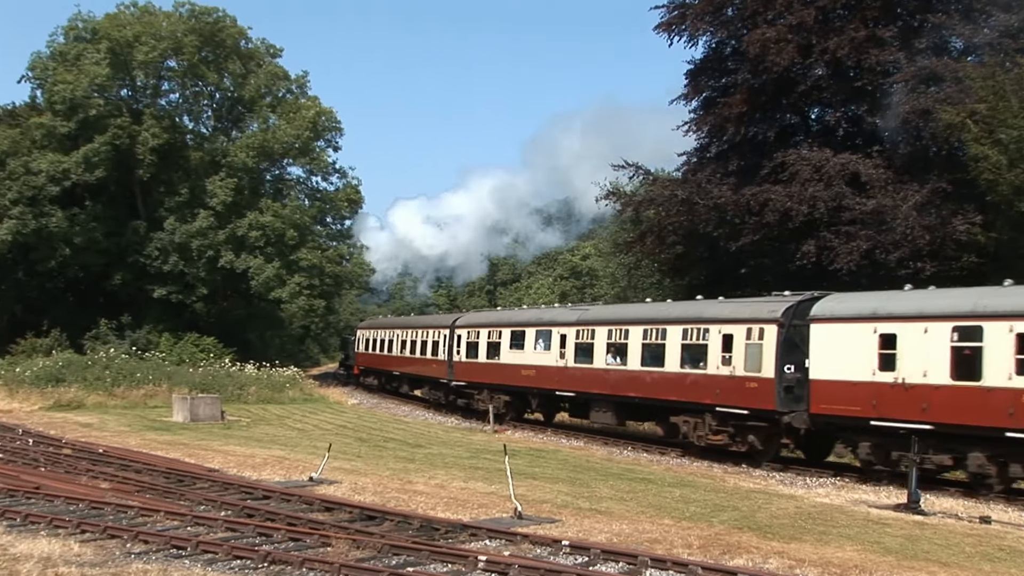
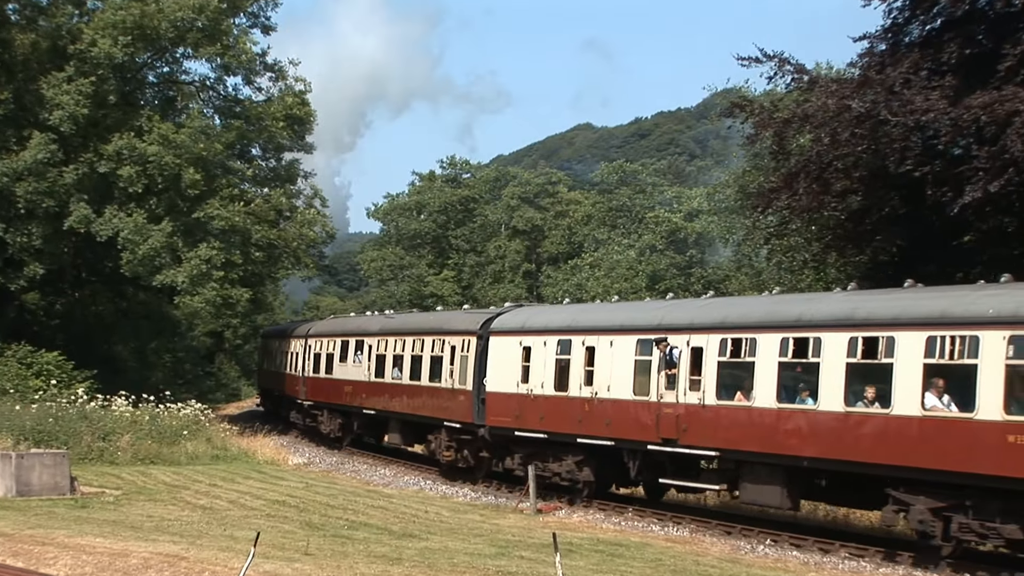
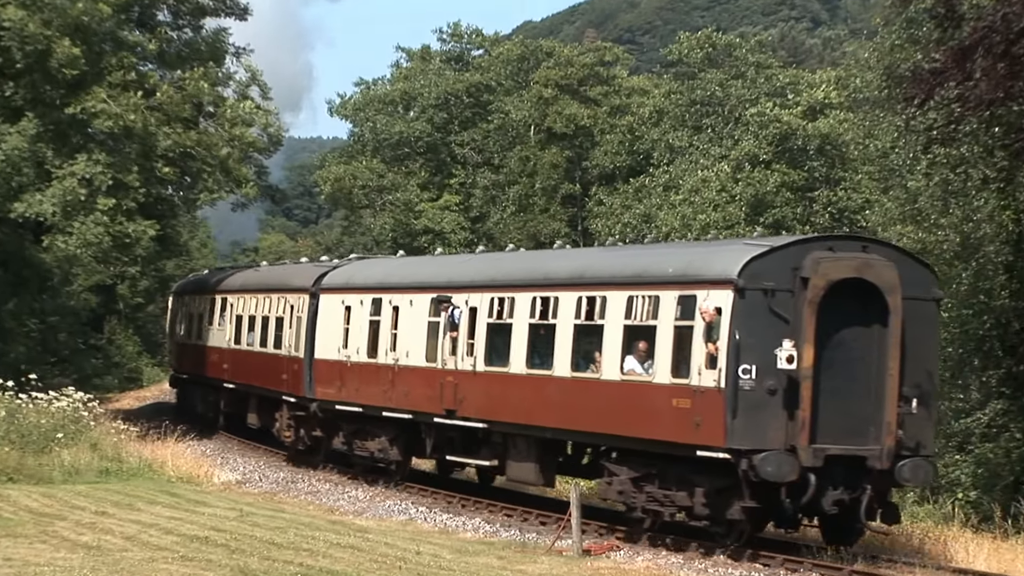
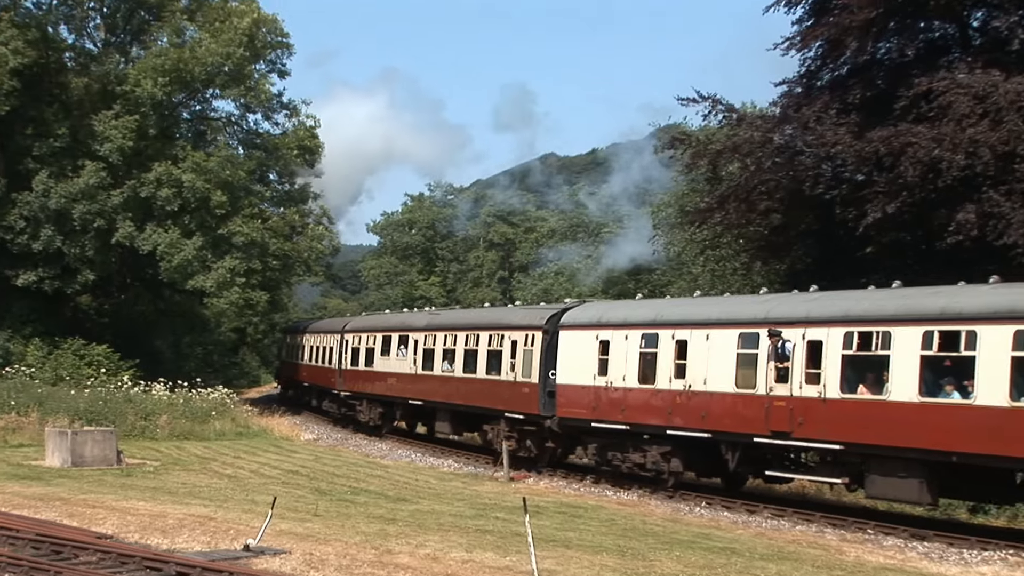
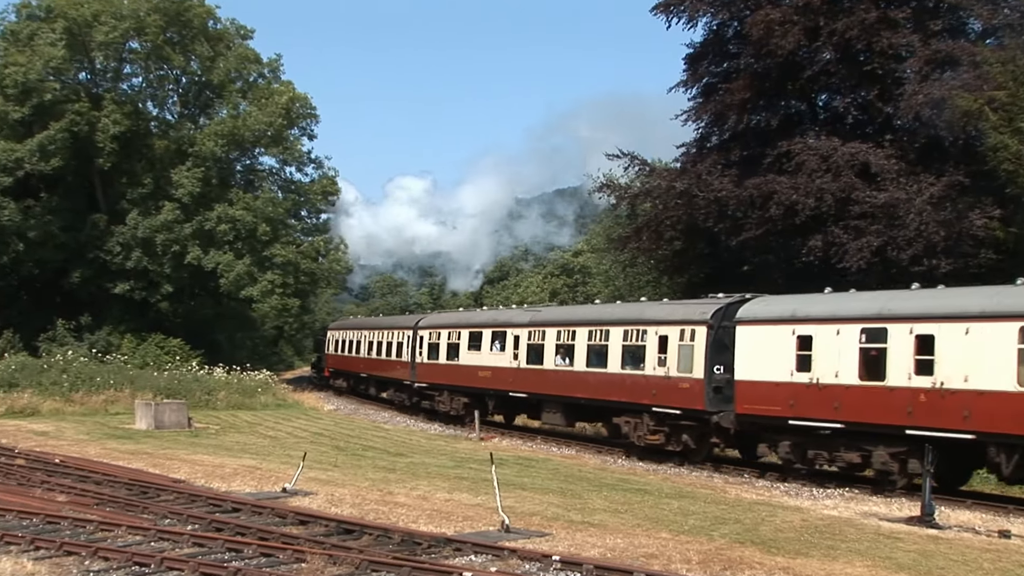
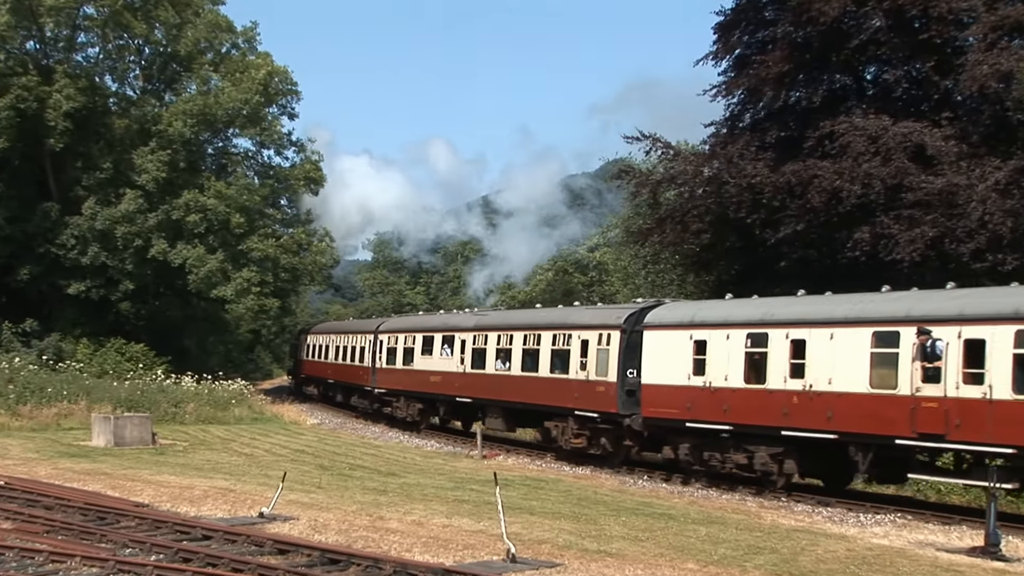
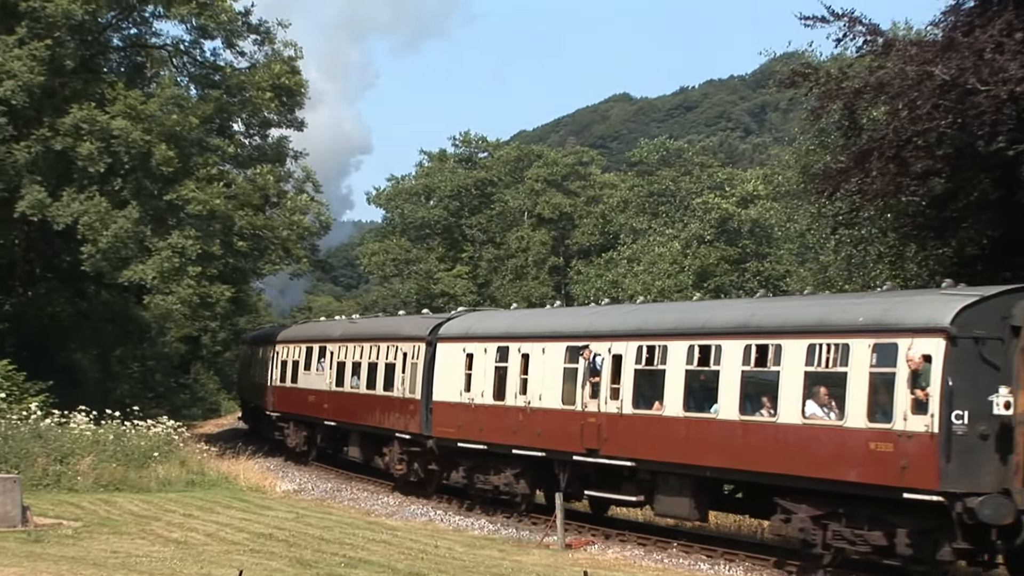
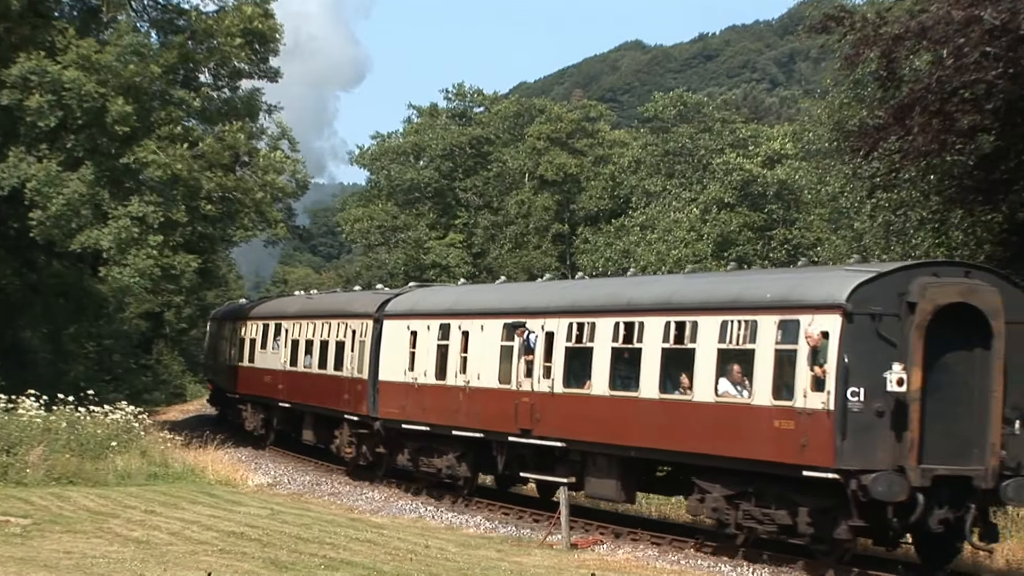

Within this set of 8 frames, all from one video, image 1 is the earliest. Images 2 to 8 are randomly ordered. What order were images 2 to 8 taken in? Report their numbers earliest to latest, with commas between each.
5, 6, 4, 2, 7, 8, 3
